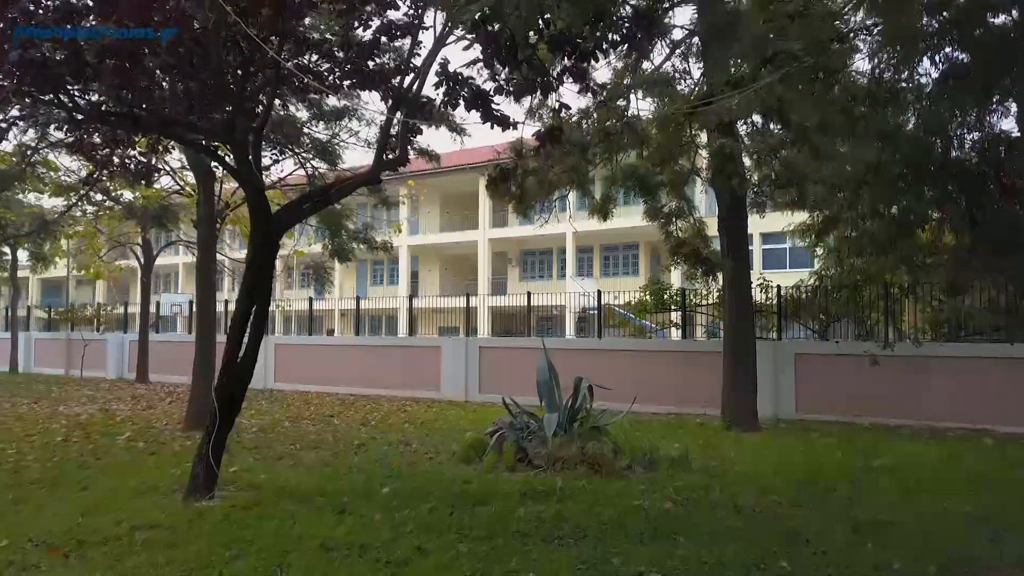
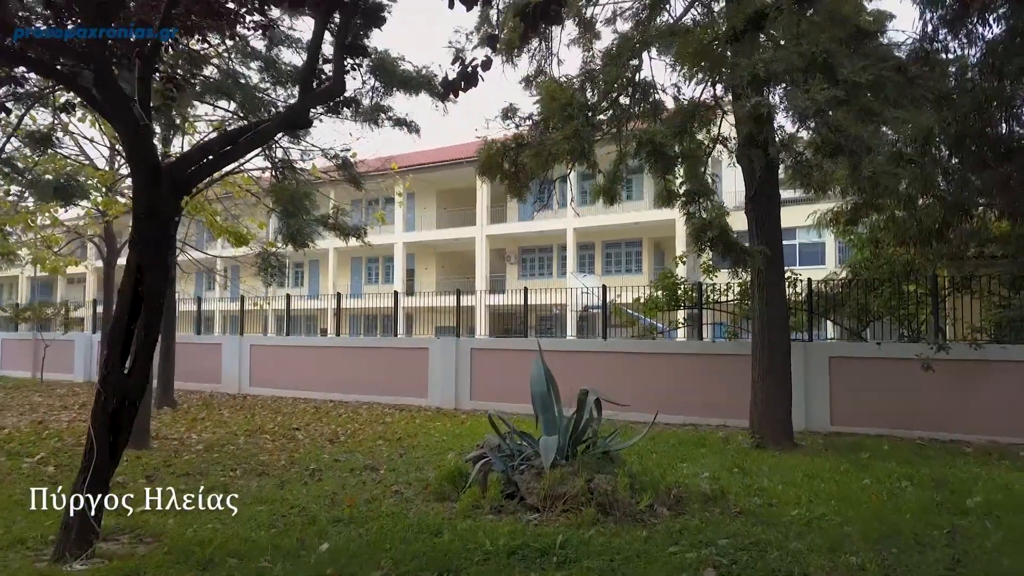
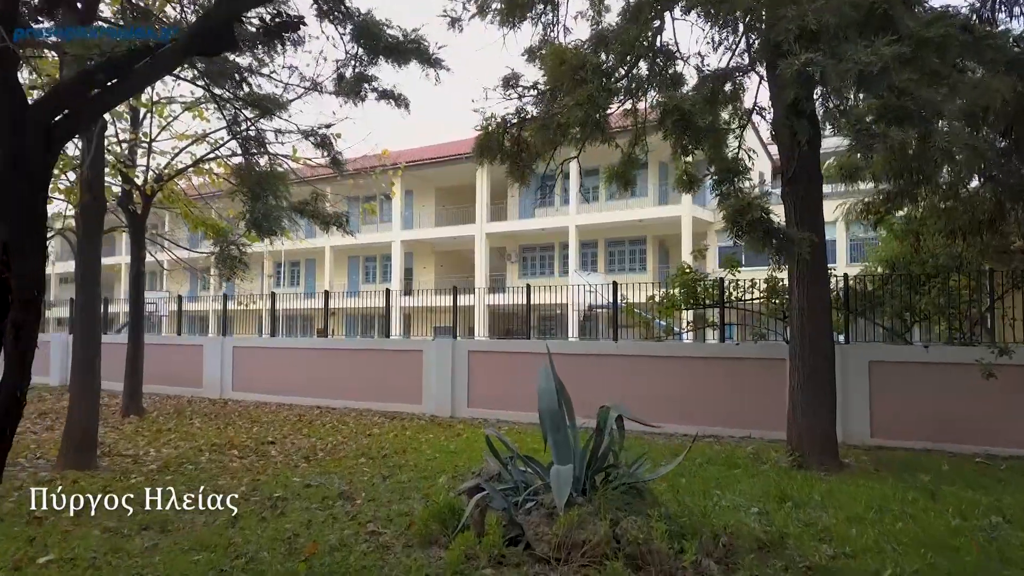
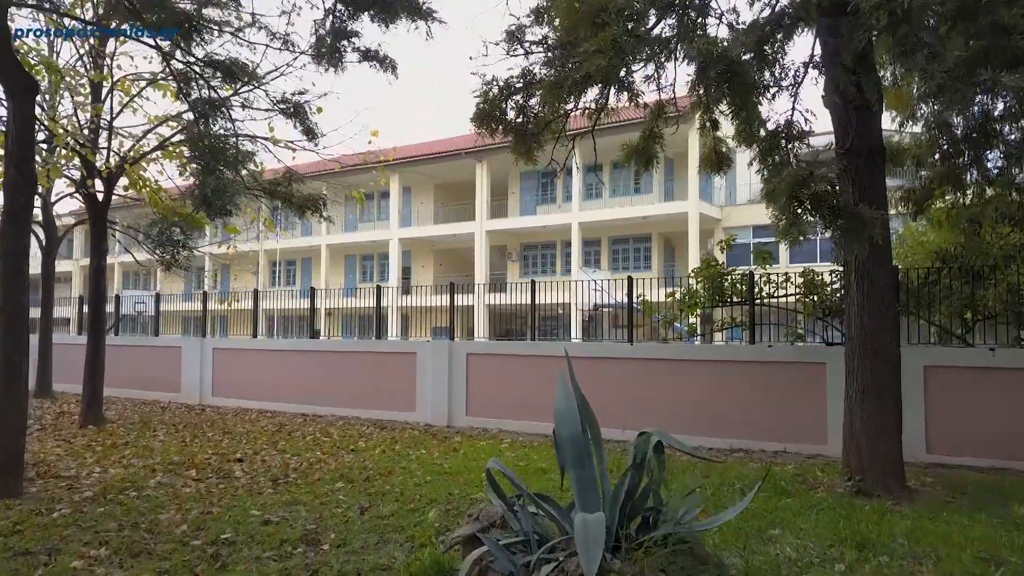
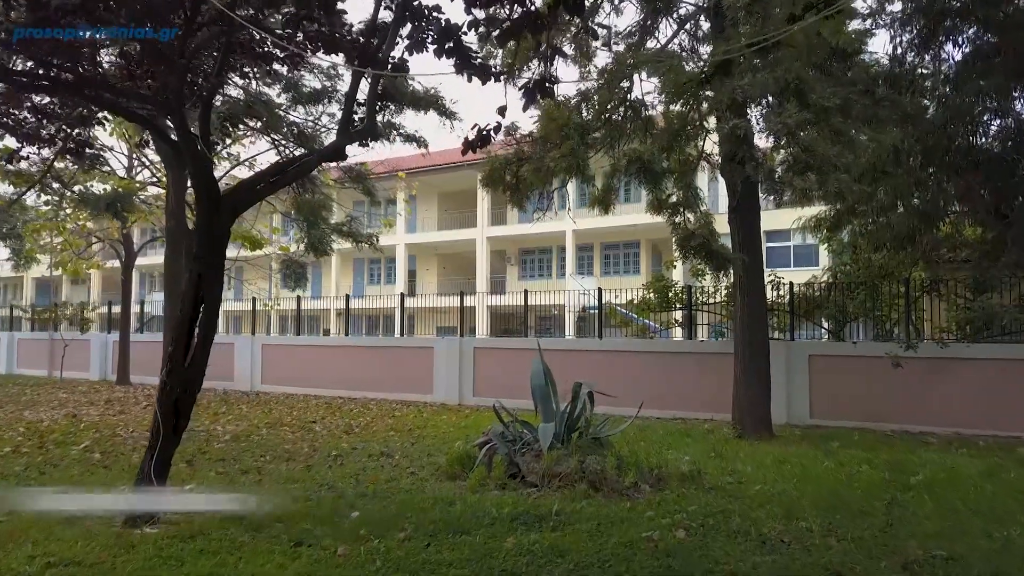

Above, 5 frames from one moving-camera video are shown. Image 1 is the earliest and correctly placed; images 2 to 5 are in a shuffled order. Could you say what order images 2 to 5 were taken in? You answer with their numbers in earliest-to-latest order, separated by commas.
5, 2, 3, 4
